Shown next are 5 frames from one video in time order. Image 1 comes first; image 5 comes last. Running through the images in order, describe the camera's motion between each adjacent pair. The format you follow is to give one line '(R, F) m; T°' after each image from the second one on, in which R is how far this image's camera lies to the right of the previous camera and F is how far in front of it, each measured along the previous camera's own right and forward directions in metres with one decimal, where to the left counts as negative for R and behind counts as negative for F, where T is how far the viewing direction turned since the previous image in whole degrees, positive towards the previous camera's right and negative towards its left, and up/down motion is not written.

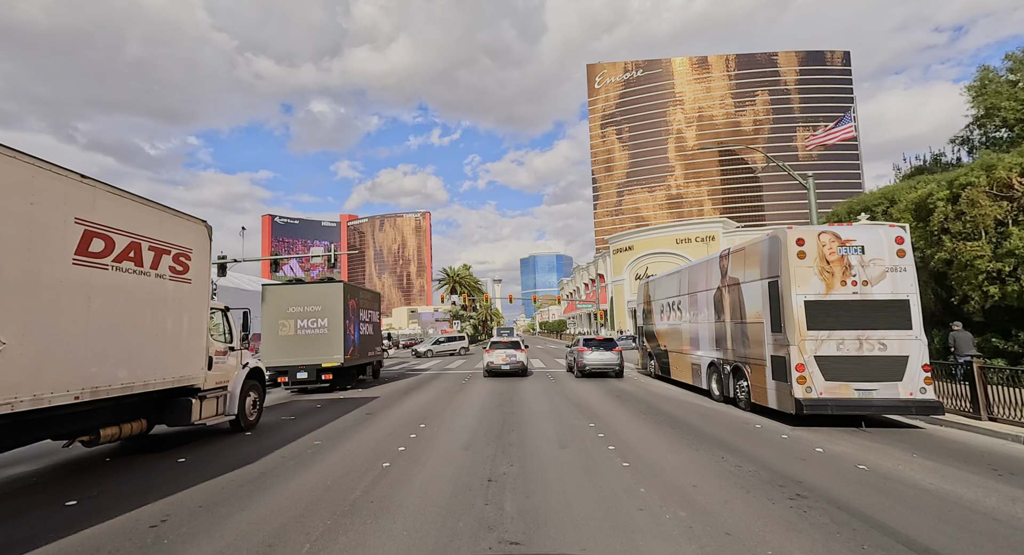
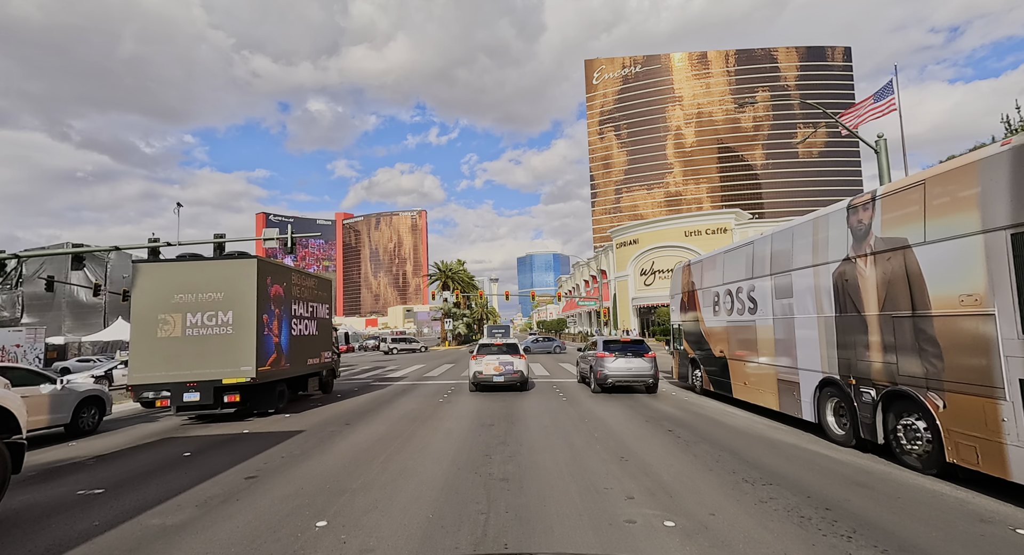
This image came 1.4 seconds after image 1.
(0.0, +5.1) m; 0°
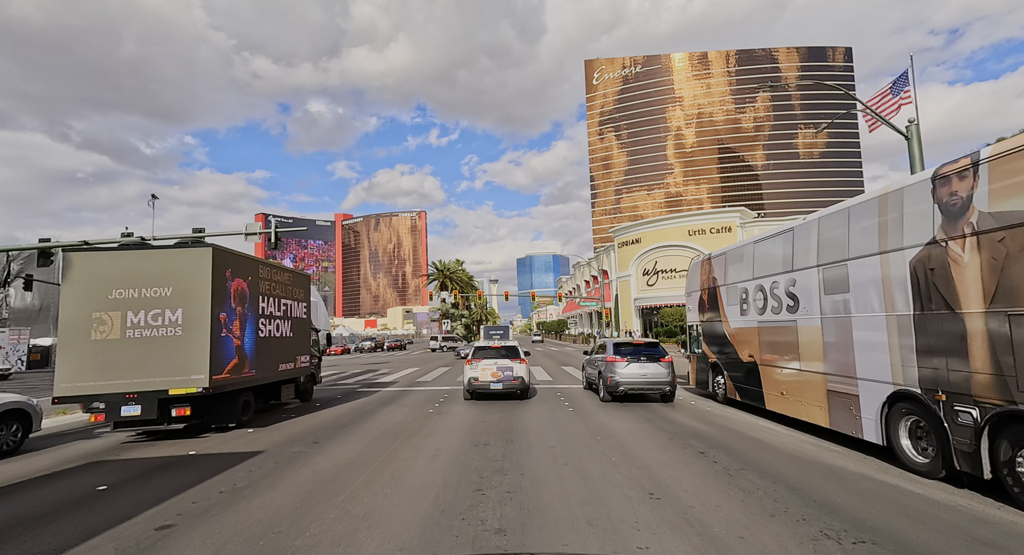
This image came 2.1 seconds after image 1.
(0.0, +1.6) m; 0°
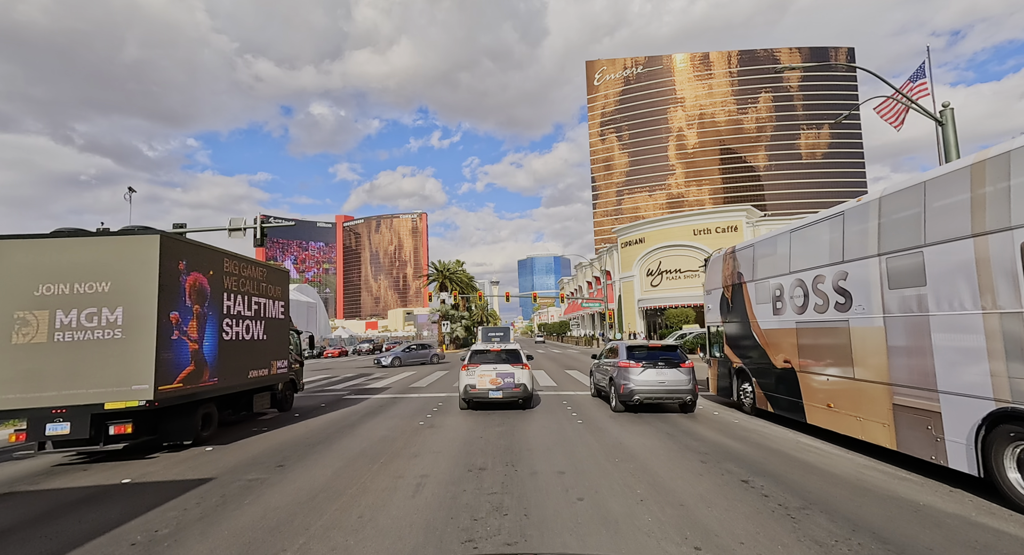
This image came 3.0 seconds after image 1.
(0.0, +1.4) m; 0°
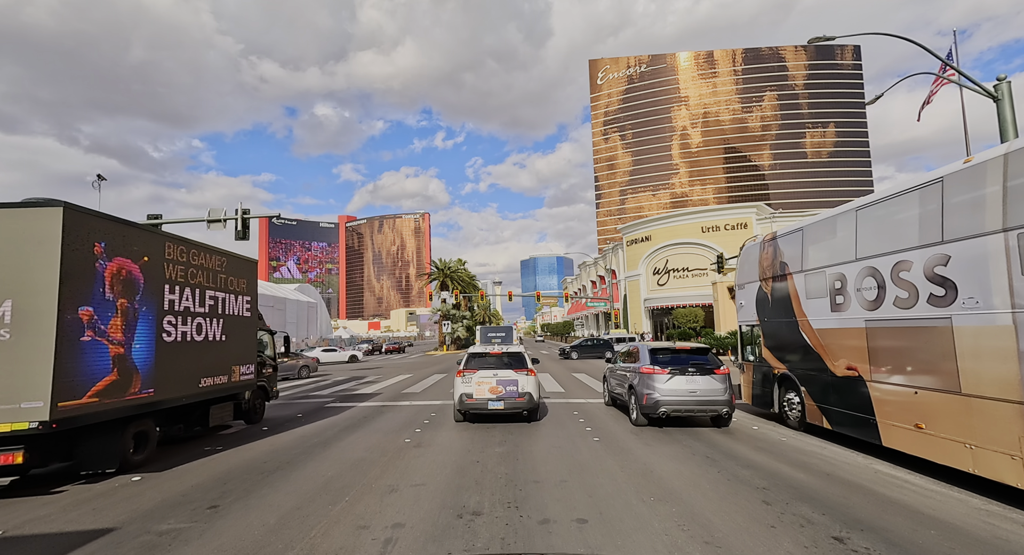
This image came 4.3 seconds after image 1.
(0.0, +1.8) m; 0°
